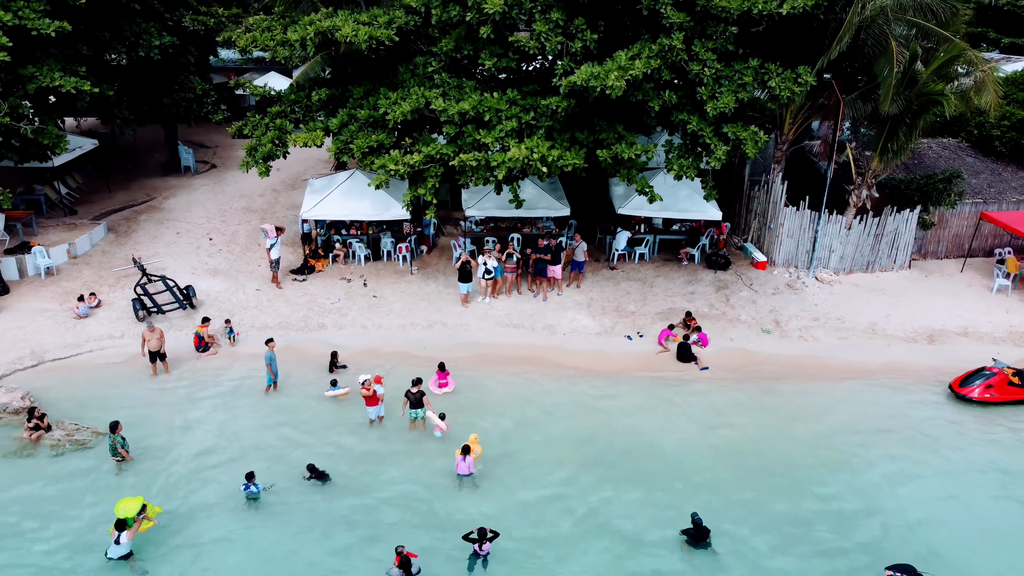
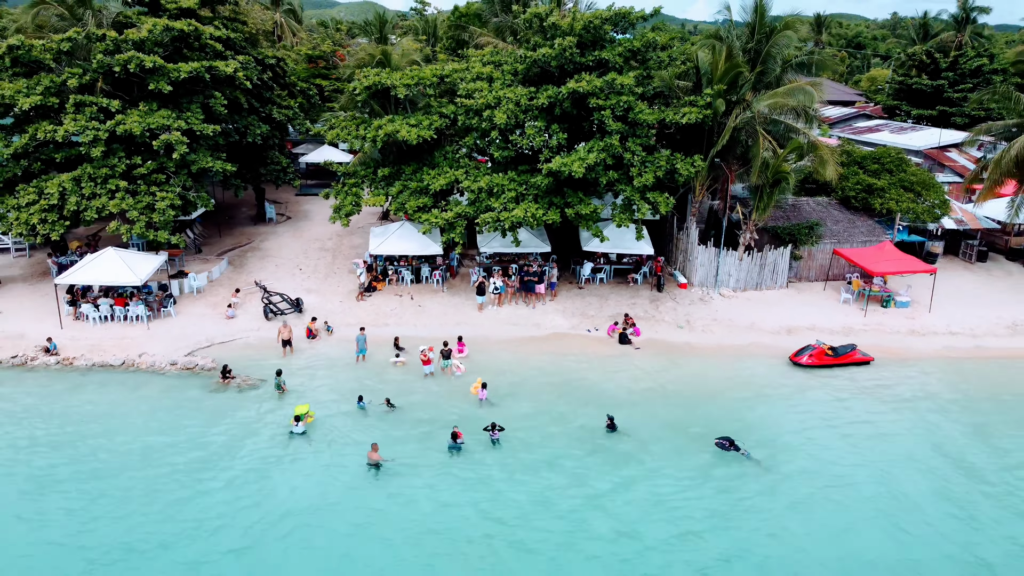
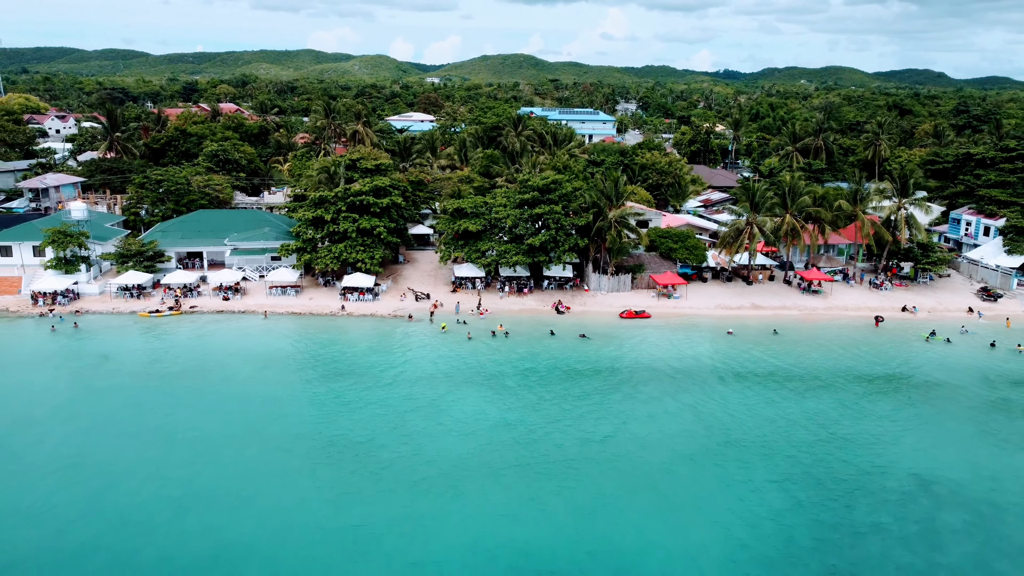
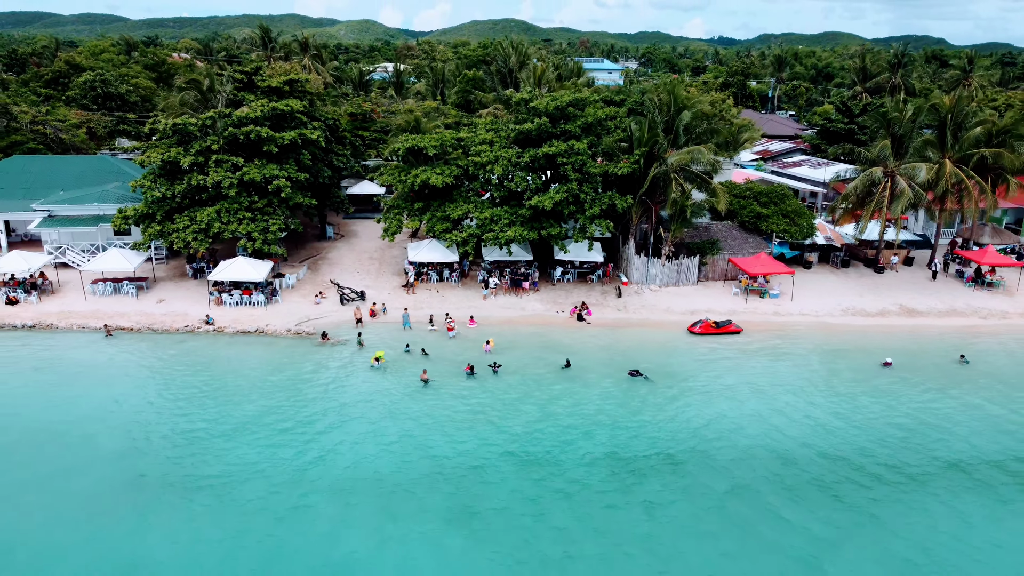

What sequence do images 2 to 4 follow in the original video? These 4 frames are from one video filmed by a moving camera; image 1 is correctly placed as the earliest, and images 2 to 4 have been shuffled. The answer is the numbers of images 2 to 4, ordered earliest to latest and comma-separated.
2, 4, 3
